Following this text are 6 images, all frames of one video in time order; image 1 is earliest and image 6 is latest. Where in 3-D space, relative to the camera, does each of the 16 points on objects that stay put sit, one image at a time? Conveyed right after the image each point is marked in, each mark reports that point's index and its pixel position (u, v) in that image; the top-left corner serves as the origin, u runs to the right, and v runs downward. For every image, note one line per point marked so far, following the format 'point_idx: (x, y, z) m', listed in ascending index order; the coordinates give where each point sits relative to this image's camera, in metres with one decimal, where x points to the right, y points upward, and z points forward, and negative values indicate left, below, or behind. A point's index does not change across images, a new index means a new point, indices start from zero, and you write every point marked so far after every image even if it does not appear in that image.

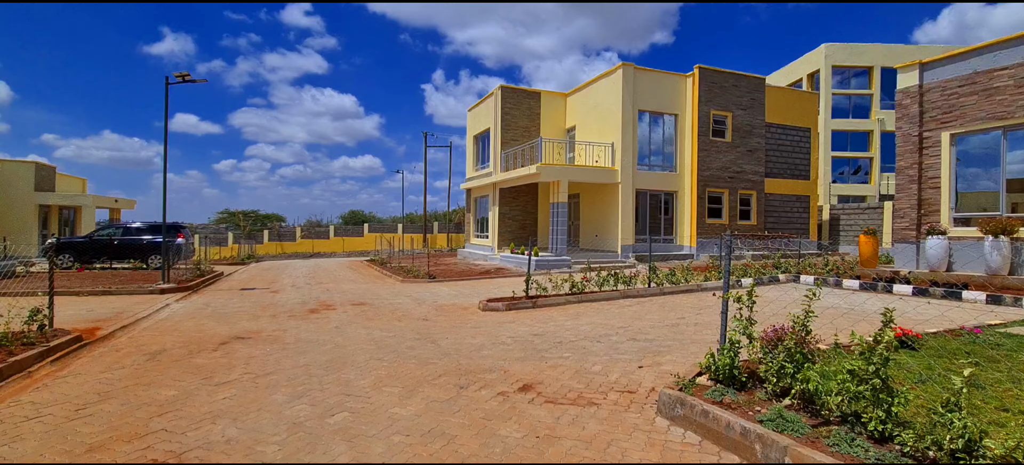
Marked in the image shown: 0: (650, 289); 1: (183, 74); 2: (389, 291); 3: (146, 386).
0: (+2.9, -1.2, +10.5) m
1: (-8.5, +4.1, +13.3) m
2: (-3.2, -1.5, +13.1) m
3: (-3.7, -1.5, +5.1) m
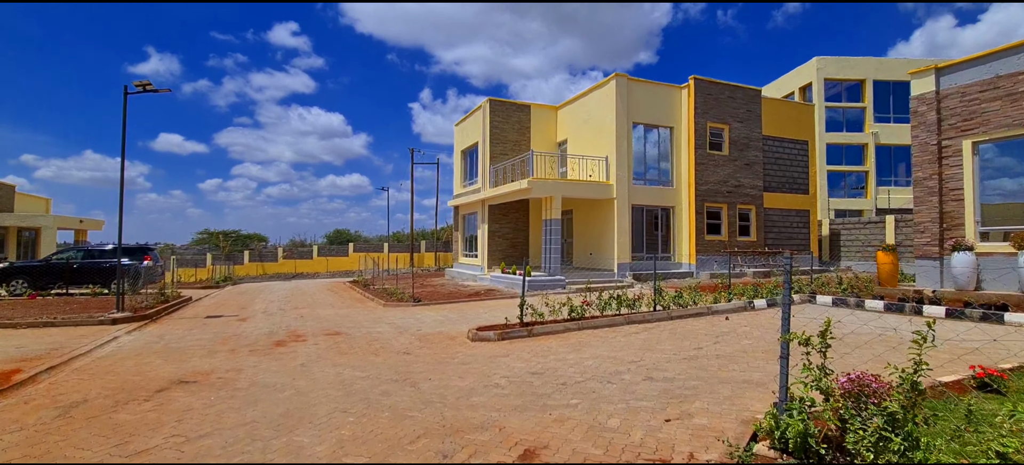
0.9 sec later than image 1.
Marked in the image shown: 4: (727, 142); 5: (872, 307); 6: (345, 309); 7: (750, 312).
0: (+2.7, -1.5, +9.5) m
1: (-8.8, +3.6, +12.2) m
2: (-3.4, -2.0, +12.0) m
3: (-3.7, -1.8, +3.9) m
4: (+8.2, +3.4, +19.4) m
5: (+6.8, -1.4, +9.6) m
6: (-4.5, -2.1, +13.9) m
7: (+4.8, -1.6, +10.3) m
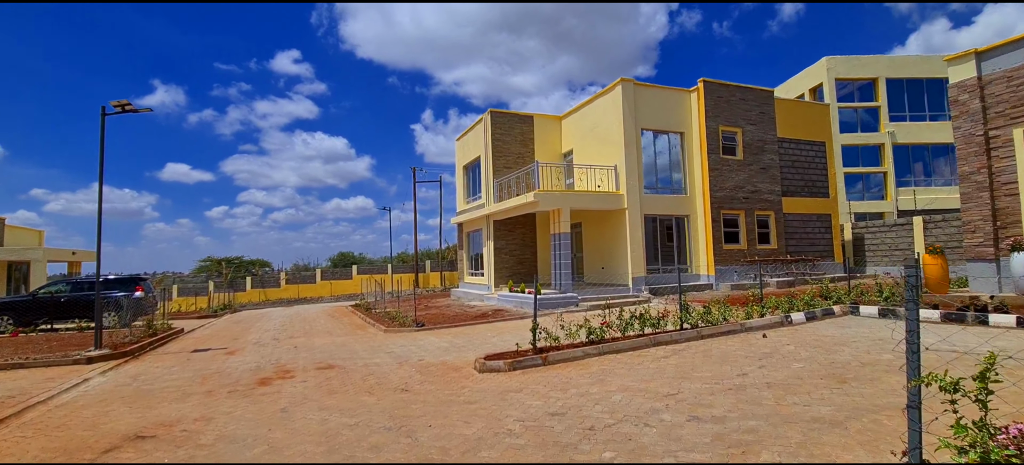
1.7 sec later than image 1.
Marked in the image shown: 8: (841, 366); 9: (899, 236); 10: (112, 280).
0: (+2.9, -1.7, +8.5) m
1: (-8.8, +2.9, +11.5) m
2: (-3.1, -2.4, +11.0) m
3: (-3.5, -2.0, +3.0) m
4: (+8.3, +3.1, +18.5) m
5: (+7.0, -1.4, +8.6) m
6: (-4.3, -2.7, +13.0) m
7: (+5.0, -1.7, +9.2) m
8: (+4.1, -1.6, +6.3) m
9: (+15.0, -0.2, +19.7) m
10: (-14.3, -1.7, +18.2) m
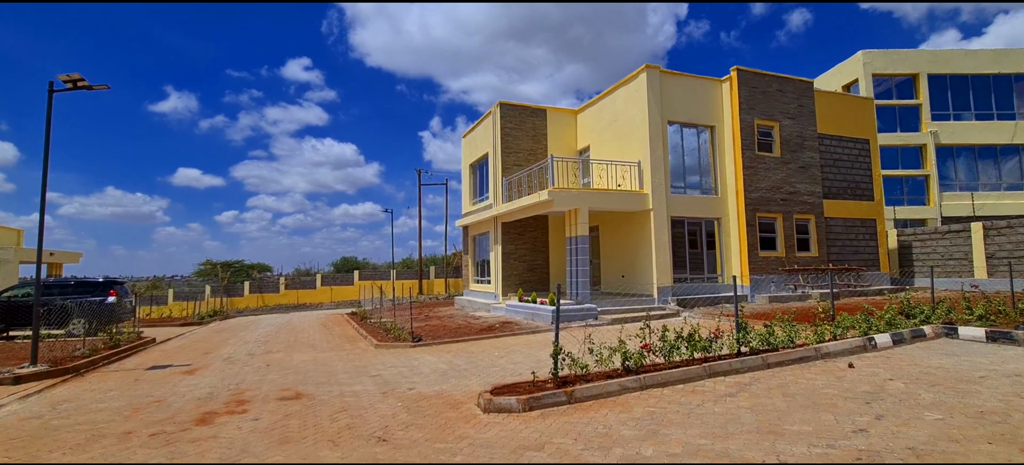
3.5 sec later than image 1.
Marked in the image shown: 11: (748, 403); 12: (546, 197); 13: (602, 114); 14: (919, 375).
0: (+3.1, -1.7, +6.6) m
1: (-8.5, +3.0, +9.9) m
2: (-2.9, -2.4, +9.2) m
3: (-3.4, -1.8, +1.2) m
4: (+8.7, +2.9, +16.6) m
5: (+7.2, -1.5, +6.7) m
6: (-4.0, -2.6, +11.2) m
7: (+5.2, -1.7, +7.3) m
8: (+4.2, -1.6, +4.4) m
9: (+15.3, -0.4, +17.7) m
10: (-13.9, -1.7, +16.6) m
11: (+2.5, -1.8, +5.3) m
12: (+0.9, +1.0, +14.0) m
13: (+3.1, +4.0, +17.3) m
14: (+4.8, -1.7, +6.0) m
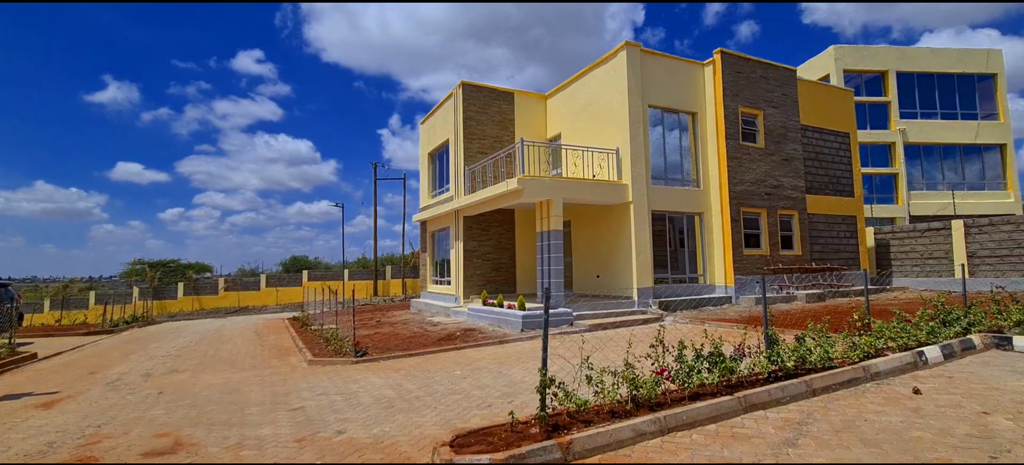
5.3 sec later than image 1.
0: (+2.8, -1.6, +5.1) m
1: (-9.0, +3.2, +7.4) m
2: (-3.4, -2.2, +7.2) m
3: (-3.3, -1.6, -0.9) m
4: (+7.6, +3.0, +15.4) m
5: (+6.8, -1.4, +5.4) m
6: (-4.7, -2.5, +9.1) m
7: (+4.8, -1.6, +5.9) m
8: (+4.1, -1.5, +2.9) m
9: (+14.1, -0.4, +17.0) m
10: (-15.0, -1.4, +13.6) m
11: (+2.3, -1.6, +3.7) m
12: (+0.1, +1.1, +12.2) m
13: (+1.9, +4.2, +15.7) m
14: (+4.6, -1.6, +4.6) m
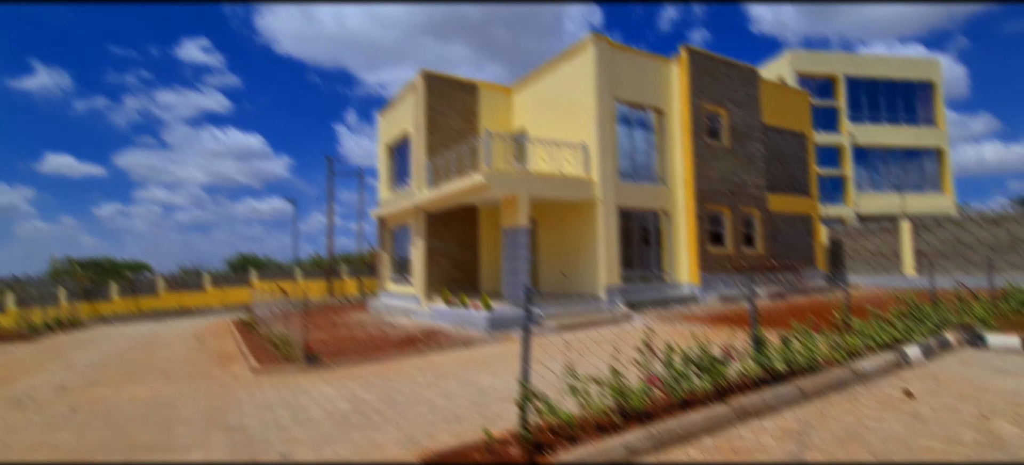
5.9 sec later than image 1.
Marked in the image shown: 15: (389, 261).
0: (+2.5, -1.5, +4.8) m
1: (-9.3, +3.3, +6.1) m
2: (-3.8, -2.2, +6.3) m
3: (-3.0, -1.6, -1.7) m
4: (+6.5, +3.1, +15.5) m
5: (+6.6, -1.3, +5.4) m
6: (-5.2, -2.4, +8.1) m
7: (+4.5, -1.6, +5.8) m
8: (+4.0, -1.4, +2.7) m
9: (+12.8, -0.3, +17.6) m
10: (-15.9, -1.3, +11.8) m
11: (+2.1, -1.6, +3.3) m
12: (-0.7, +1.2, +11.6) m
13: (+0.9, +4.3, +15.3) m
14: (+4.4, -1.5, +4.4) m
15: (-4.3, -1.0, +17.7) m
